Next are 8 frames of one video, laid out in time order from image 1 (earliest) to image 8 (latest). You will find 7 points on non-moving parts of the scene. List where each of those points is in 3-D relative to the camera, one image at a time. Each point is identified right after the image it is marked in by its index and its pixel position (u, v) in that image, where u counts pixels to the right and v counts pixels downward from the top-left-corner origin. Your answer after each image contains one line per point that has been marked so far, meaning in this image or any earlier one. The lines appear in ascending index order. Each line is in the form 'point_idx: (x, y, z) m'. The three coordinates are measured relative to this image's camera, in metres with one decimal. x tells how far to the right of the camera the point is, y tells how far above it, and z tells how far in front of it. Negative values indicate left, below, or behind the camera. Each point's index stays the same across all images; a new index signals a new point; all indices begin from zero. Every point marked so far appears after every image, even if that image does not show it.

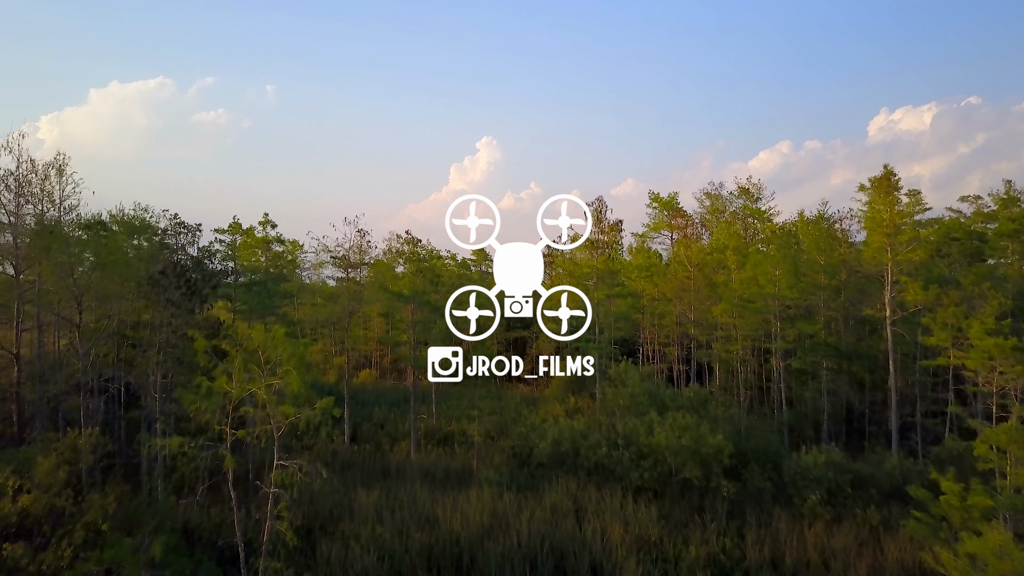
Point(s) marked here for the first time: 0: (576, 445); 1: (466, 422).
0: (+1.8, -4.6, +14.8) m
1: (-1.7, -5.1, +19.6) m
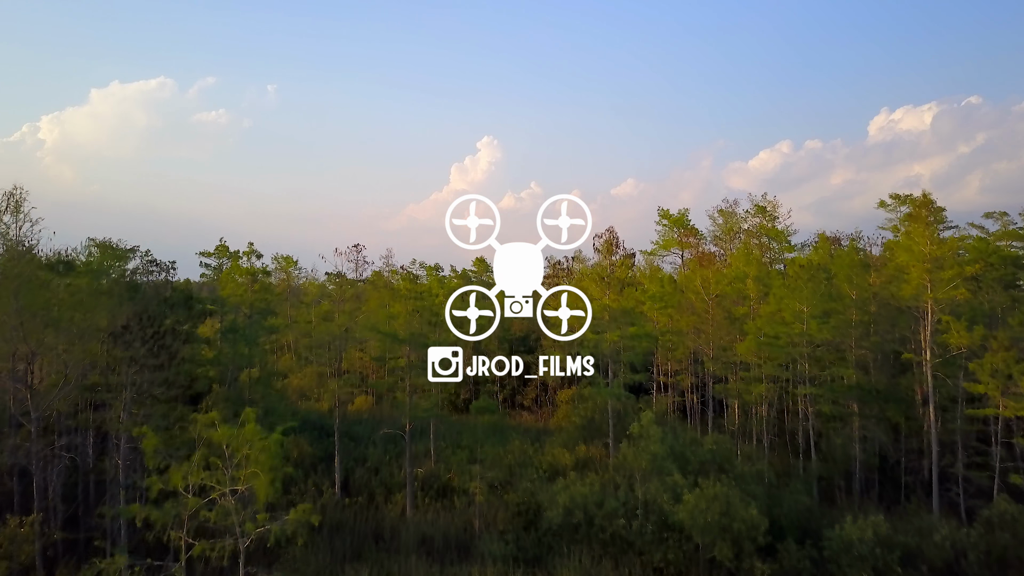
0: (+2.0, -5.9, +13.4) m
1: (-1.6, -6.4, +18.1) m
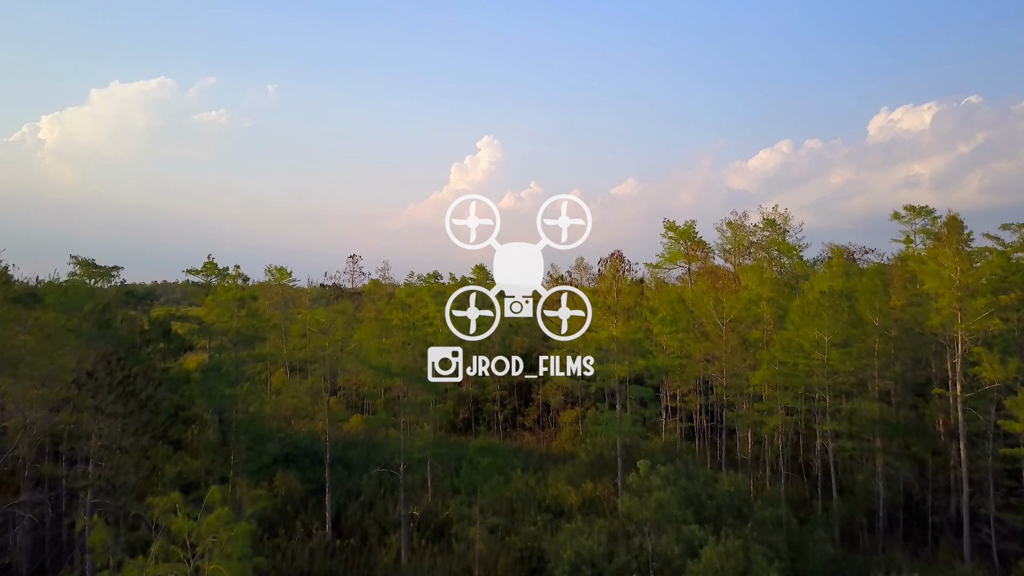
0: (+2.1, -6.7, +12.3) m
1: (-1.5, -7.2, +17.1) m
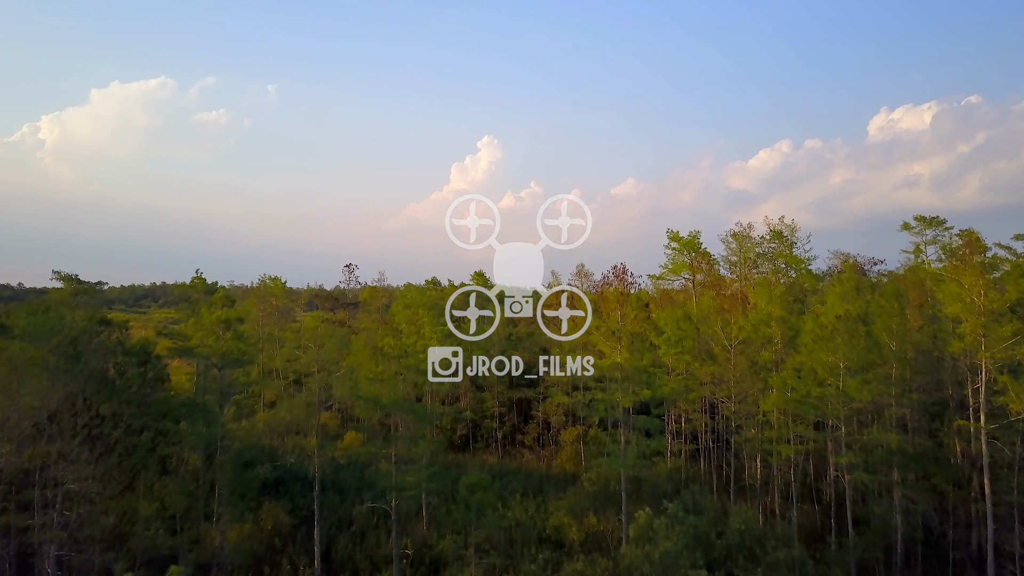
0: (+2.0, -7.4, +11.5) m
1: (-1.6, -7.9, +16.3) m
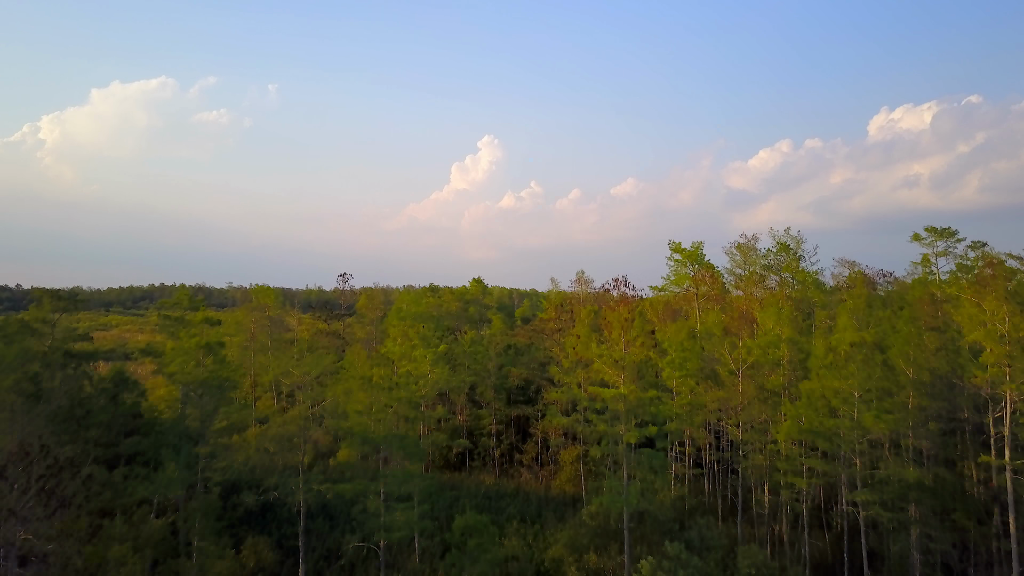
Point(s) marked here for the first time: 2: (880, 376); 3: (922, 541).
0: (+1.9, -8.1, +10.7) m
1: (-1.7, -8.6, +15.5) m
2: (+10.6, -2.5, +14.7) m
3: (+11.4, -7.0, +14.3) m
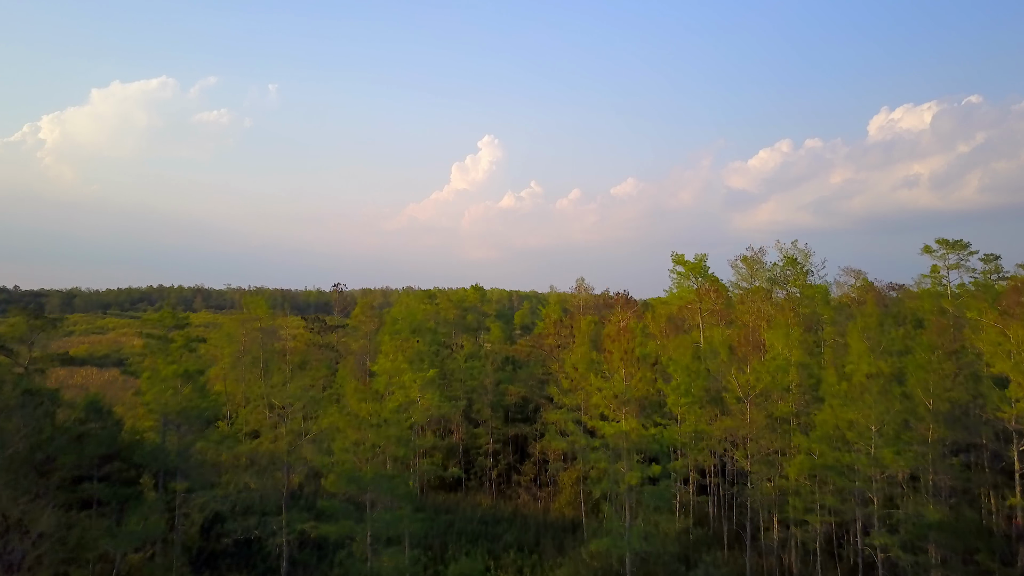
0: (+1.8, -8.8, +9.8) m
1: (-1.8, -9.4, +14.6) m
2: (+10.5, -3.2, +13.8) m
3: (+11.3, -7.8, +13.5) m
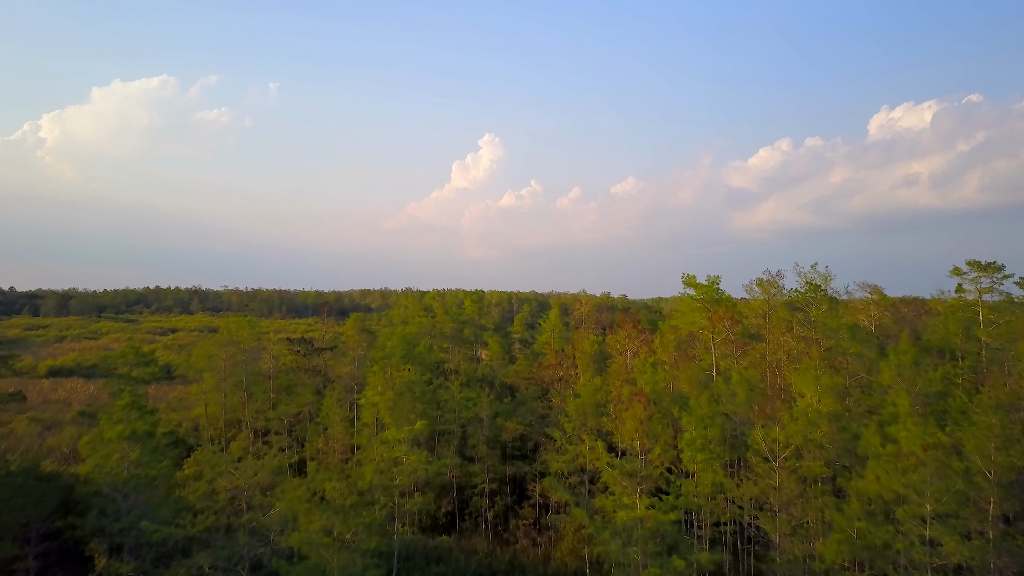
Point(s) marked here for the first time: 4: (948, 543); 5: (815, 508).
0: (+1.7, -10.1, +8.0) m
1: (-1.9, -10.6, +12.7) m
2: (+10.4, -4.5, +11.9) m
3: (+11.2, -9.0, +11.6) m
4: (+9.8, -5.6, +11.5) m
5: (+8.1, -5.8, +13.8) m
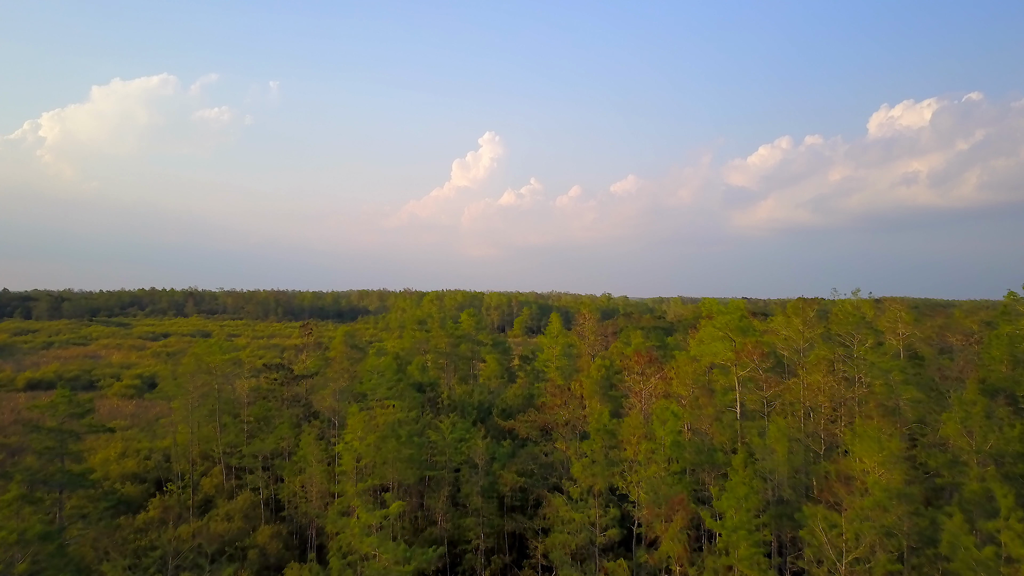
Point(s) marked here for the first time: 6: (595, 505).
0: (+1.6, -11.3, +5.2) m
1: (-2.0, -11.8, +9.9) m
2: (+10.3, -5.7, +9.1) m
3: (+11.2, -10.2, +8.8) m
4: (+9.7, -6.8, +8.7) m
5: (+8.0, -7.0, +11.0) m
6: (+2.8, -7.3, +17.3) m
